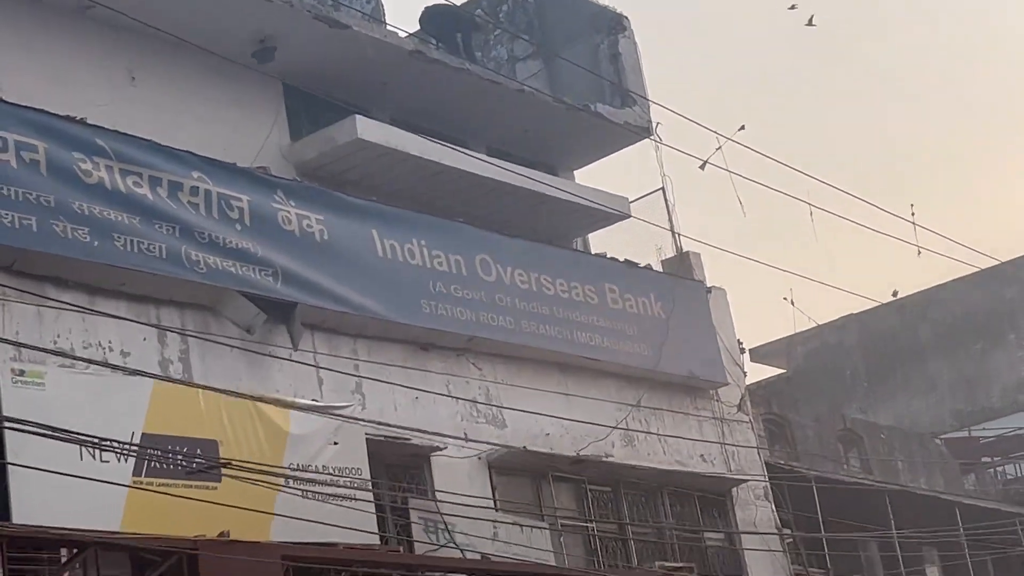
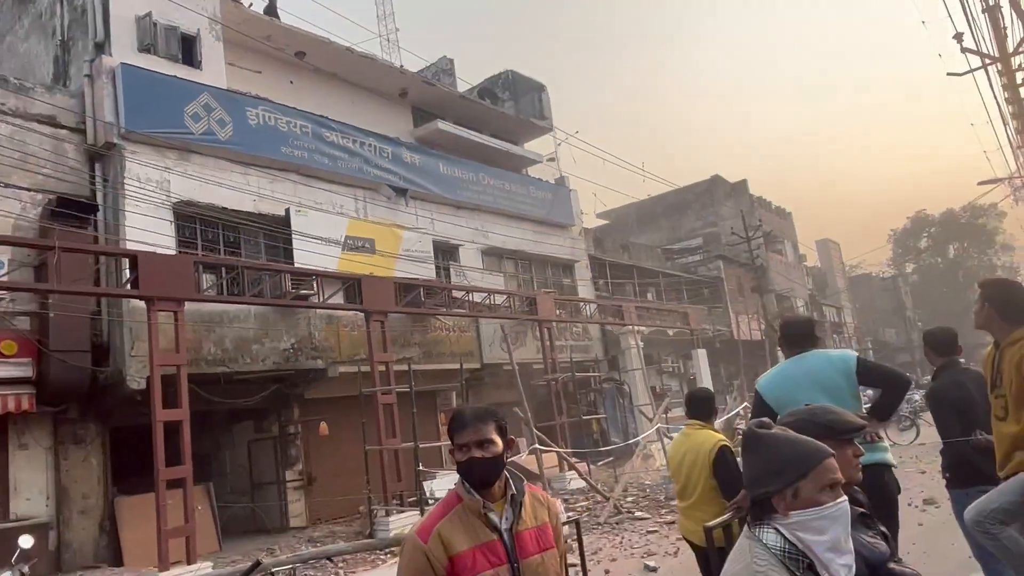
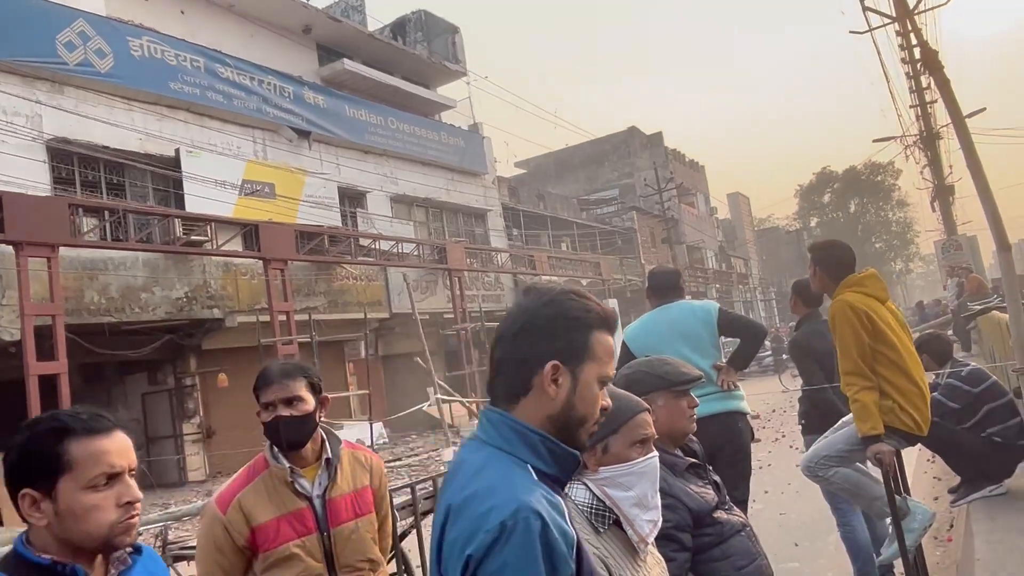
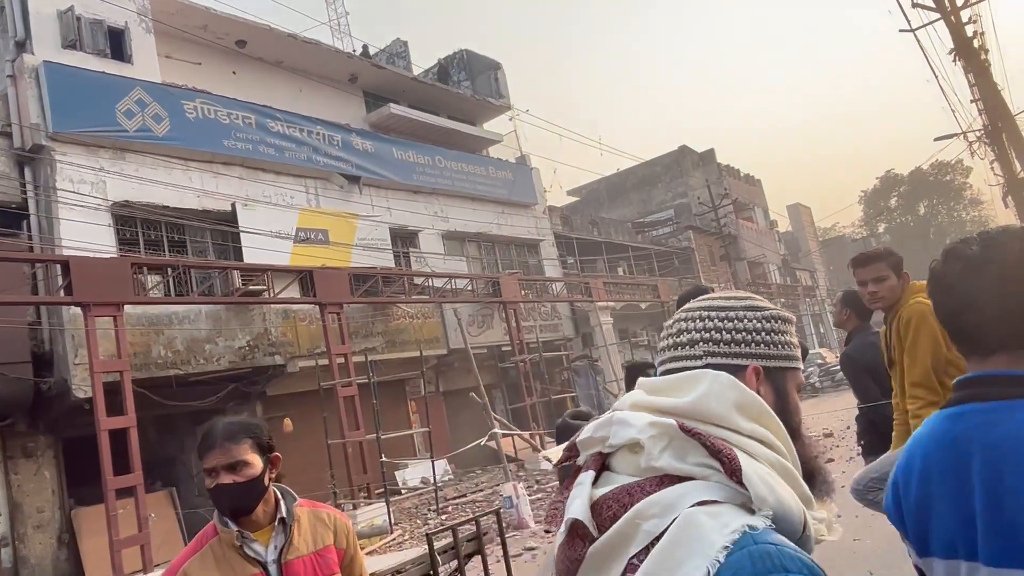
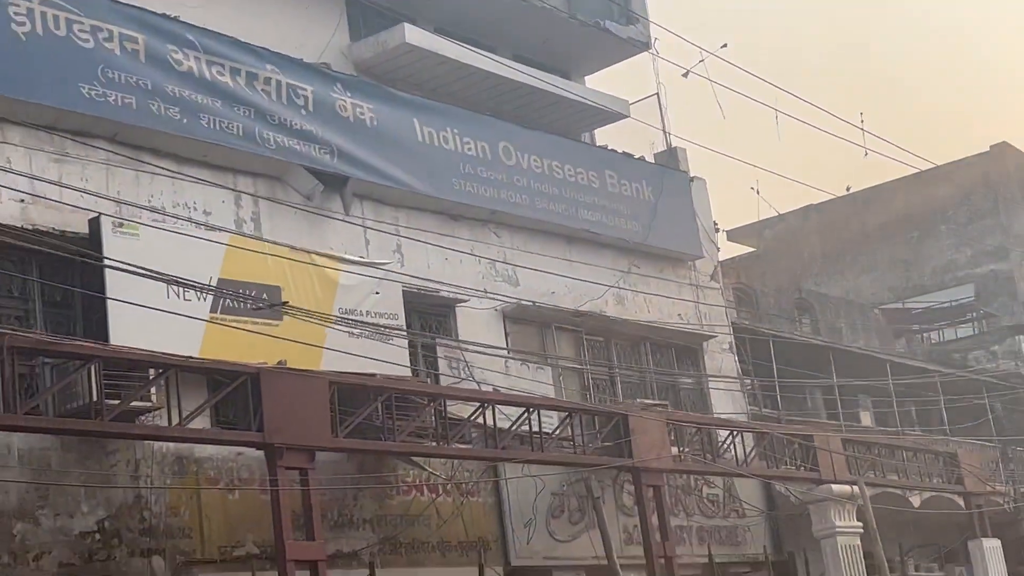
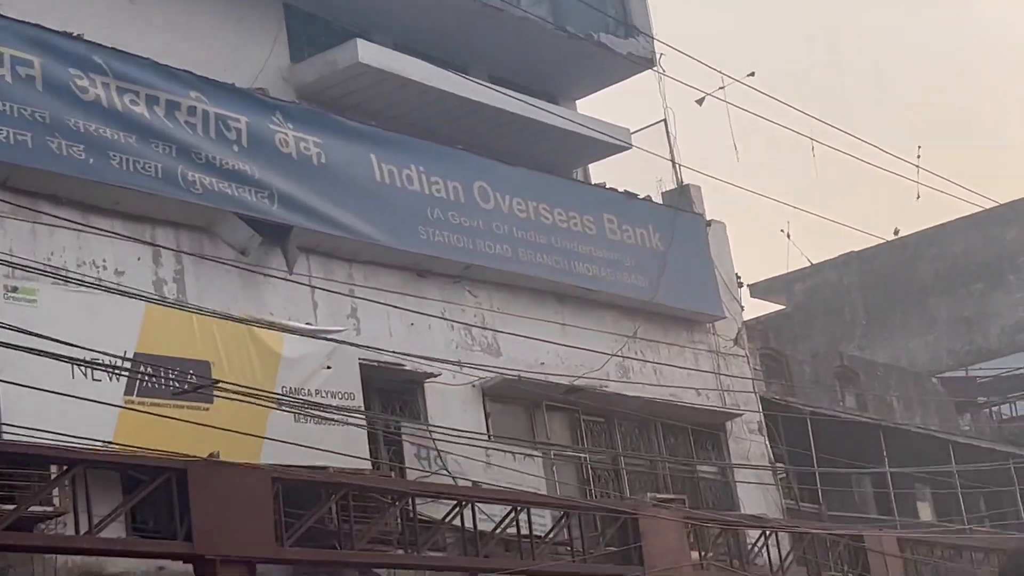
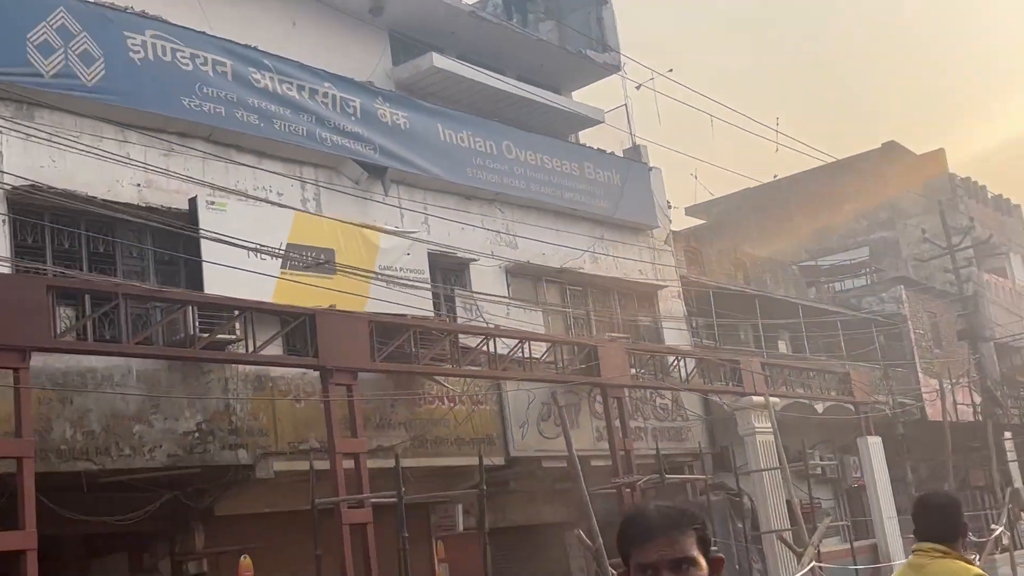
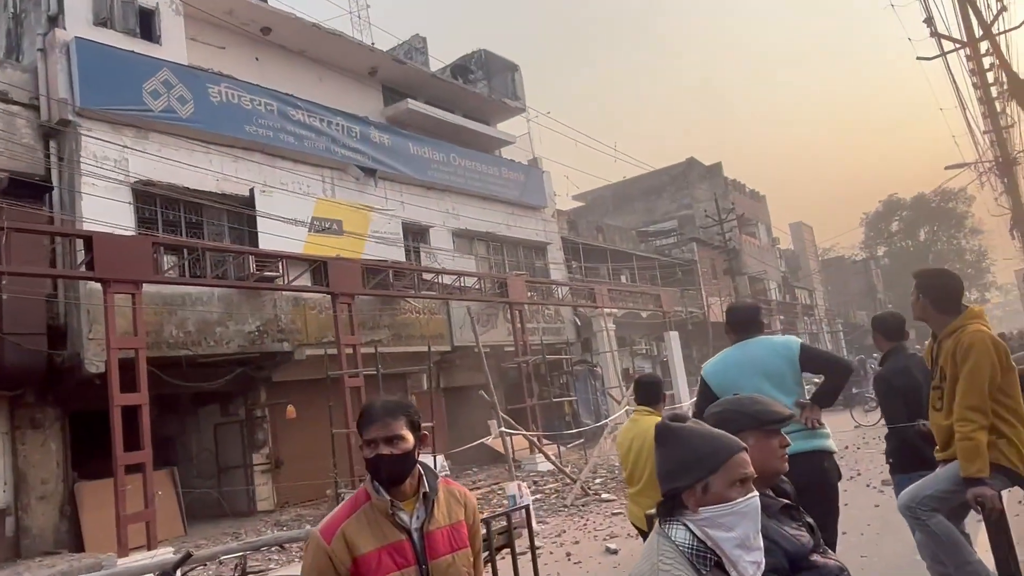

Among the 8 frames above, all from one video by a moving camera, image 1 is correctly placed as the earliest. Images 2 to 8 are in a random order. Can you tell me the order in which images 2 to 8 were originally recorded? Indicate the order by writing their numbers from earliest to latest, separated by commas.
6, 5, 7, 2, 8, 3, 4
